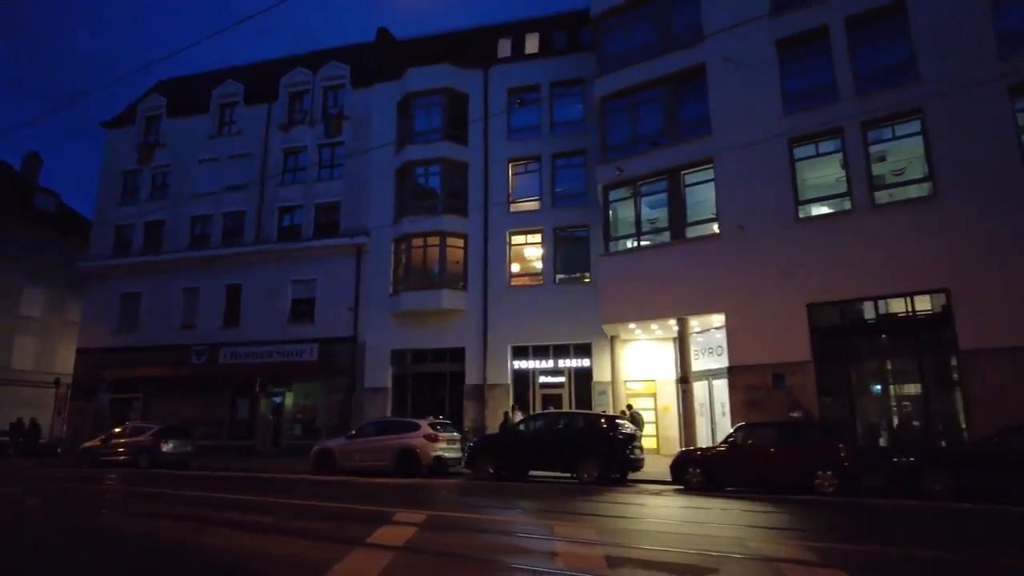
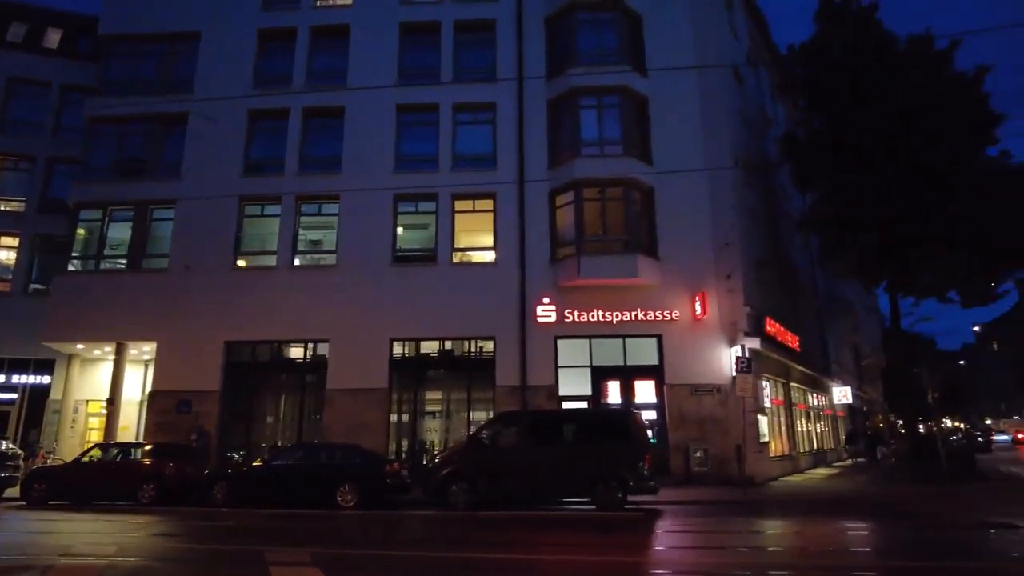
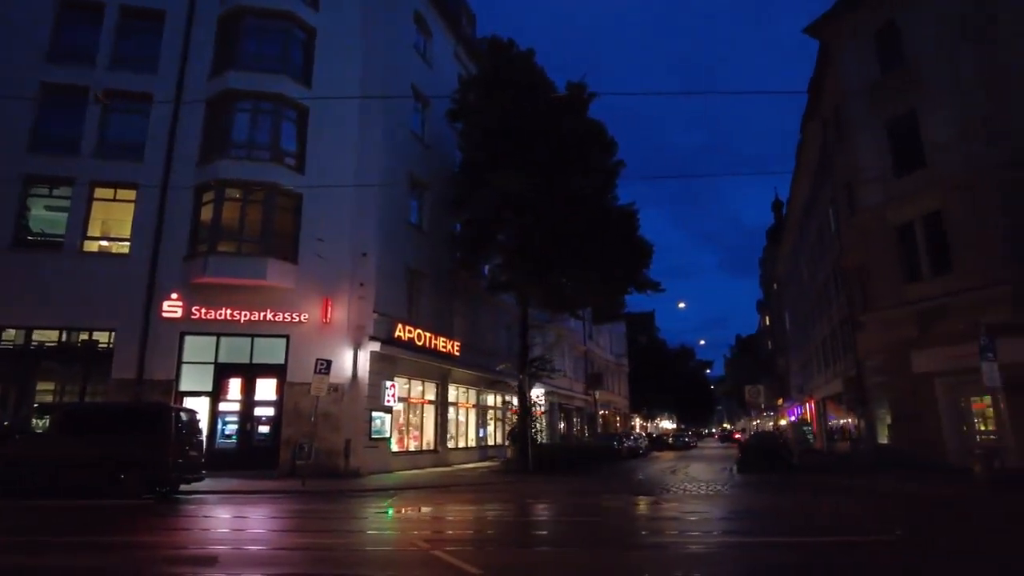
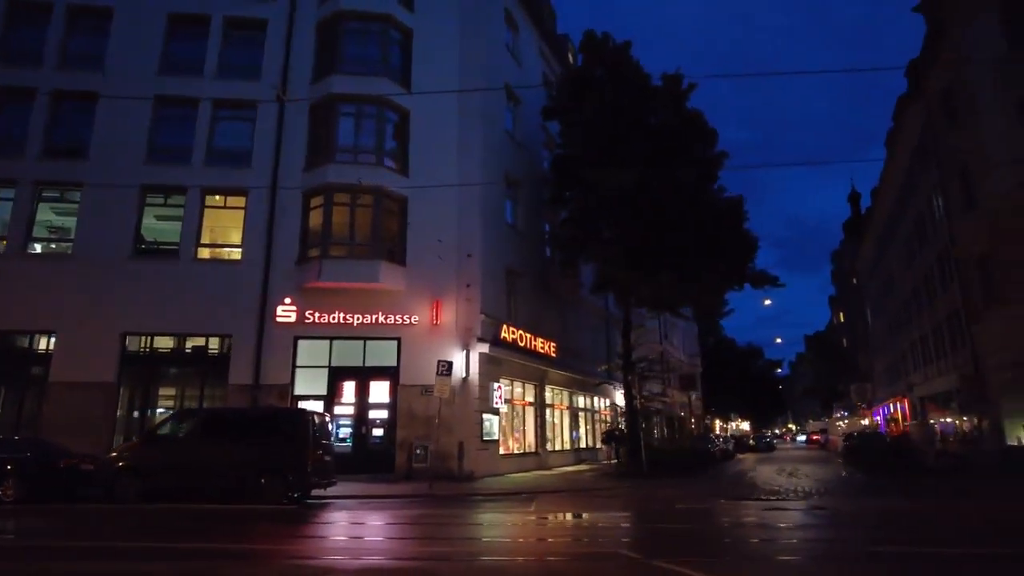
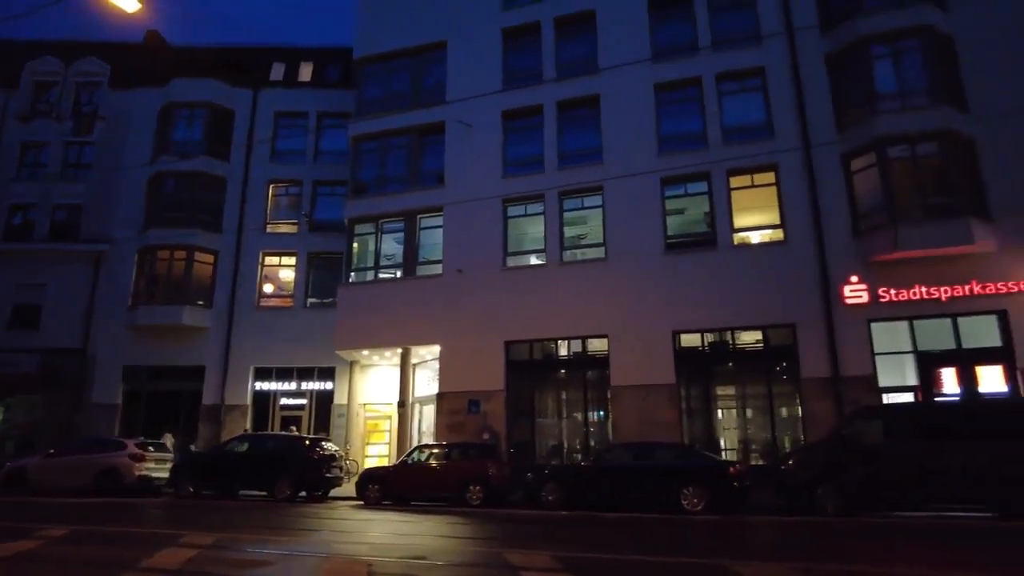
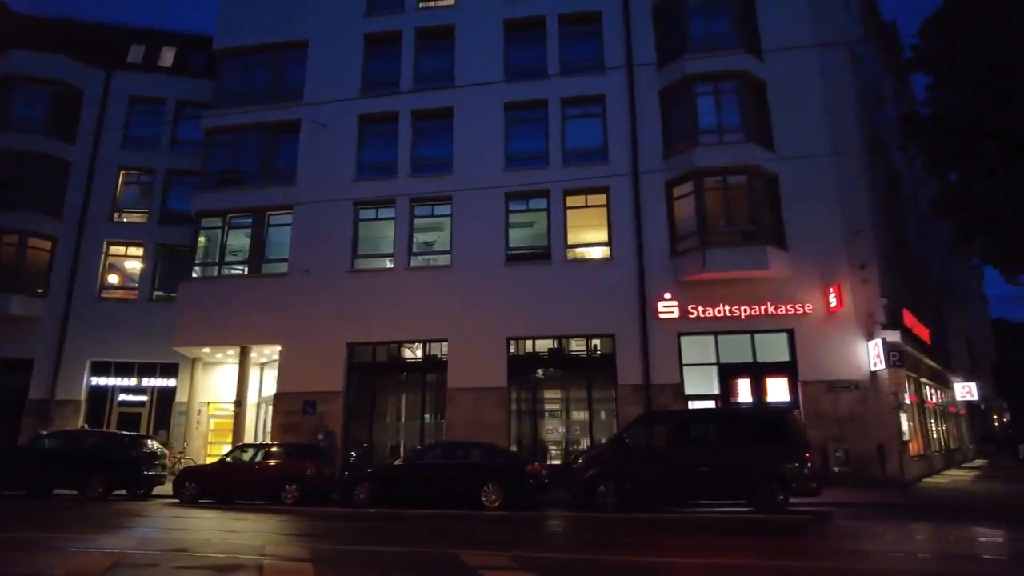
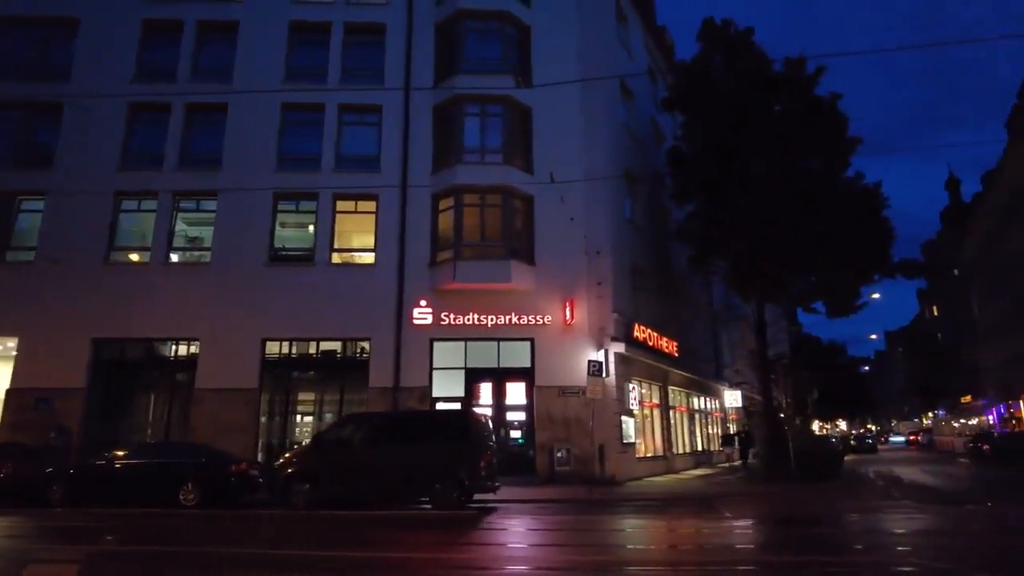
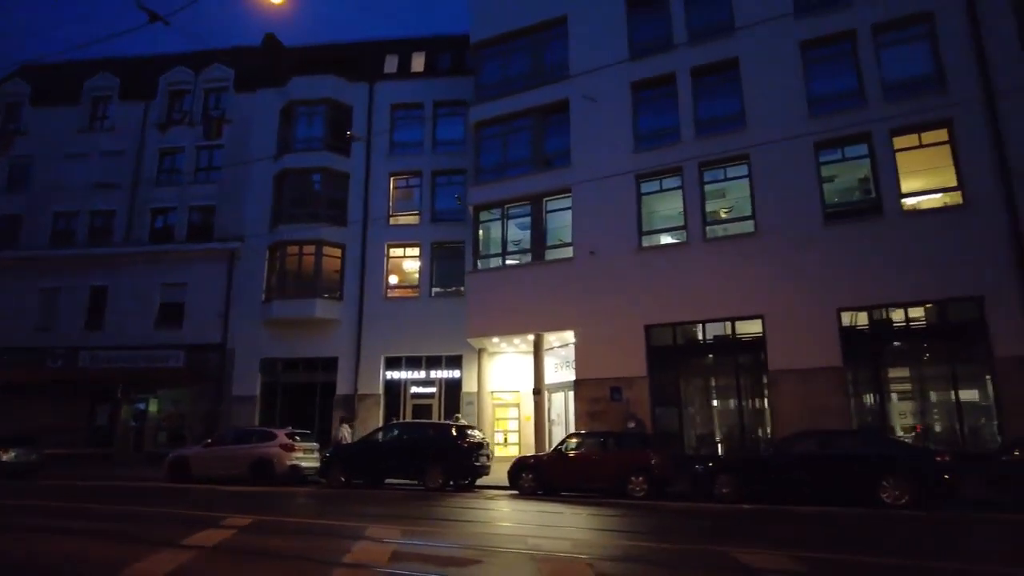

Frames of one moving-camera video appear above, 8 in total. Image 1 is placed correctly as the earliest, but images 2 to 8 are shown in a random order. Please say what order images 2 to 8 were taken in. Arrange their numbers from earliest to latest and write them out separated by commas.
8, 5, 6, 2, 7, 4, 3
